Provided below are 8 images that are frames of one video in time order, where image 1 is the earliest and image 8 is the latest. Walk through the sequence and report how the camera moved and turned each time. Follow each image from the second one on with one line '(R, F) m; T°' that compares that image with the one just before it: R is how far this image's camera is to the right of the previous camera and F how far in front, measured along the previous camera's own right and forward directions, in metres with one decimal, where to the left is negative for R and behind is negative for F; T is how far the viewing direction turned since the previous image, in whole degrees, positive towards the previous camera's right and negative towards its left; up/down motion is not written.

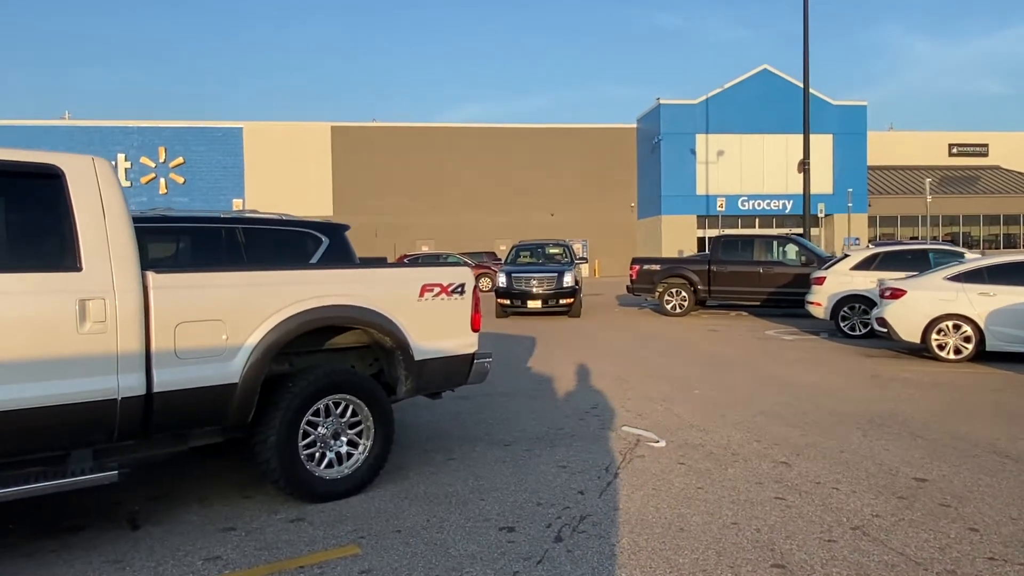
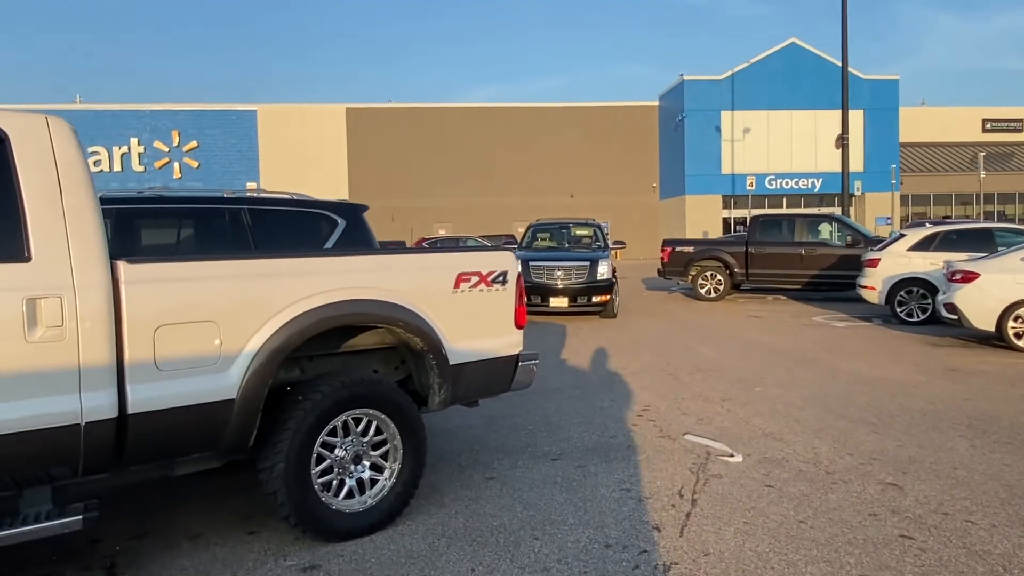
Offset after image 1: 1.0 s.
(-0.2, +0.9) m; -1°
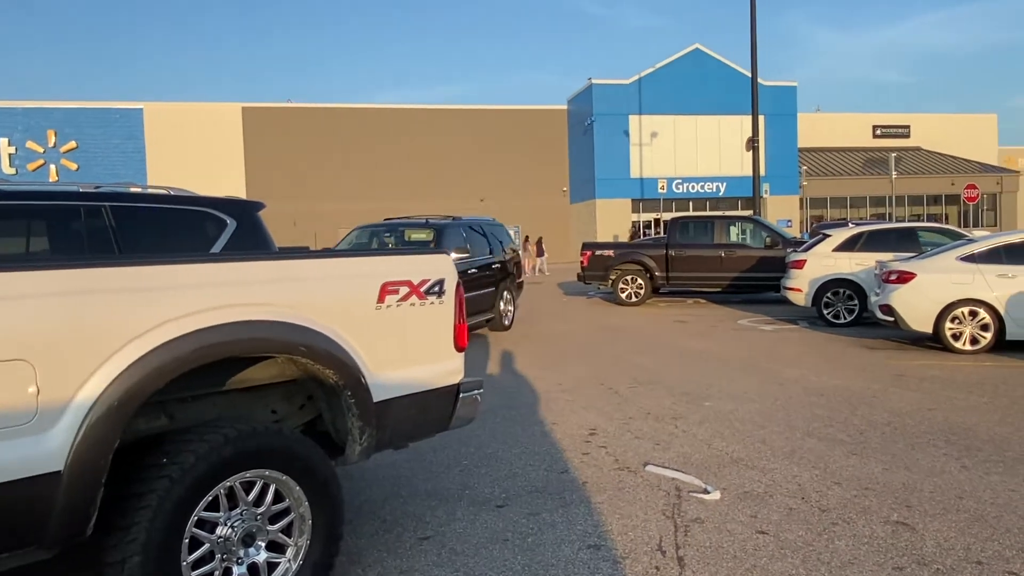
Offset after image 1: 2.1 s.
(-0.1, +1.0) m; +7°
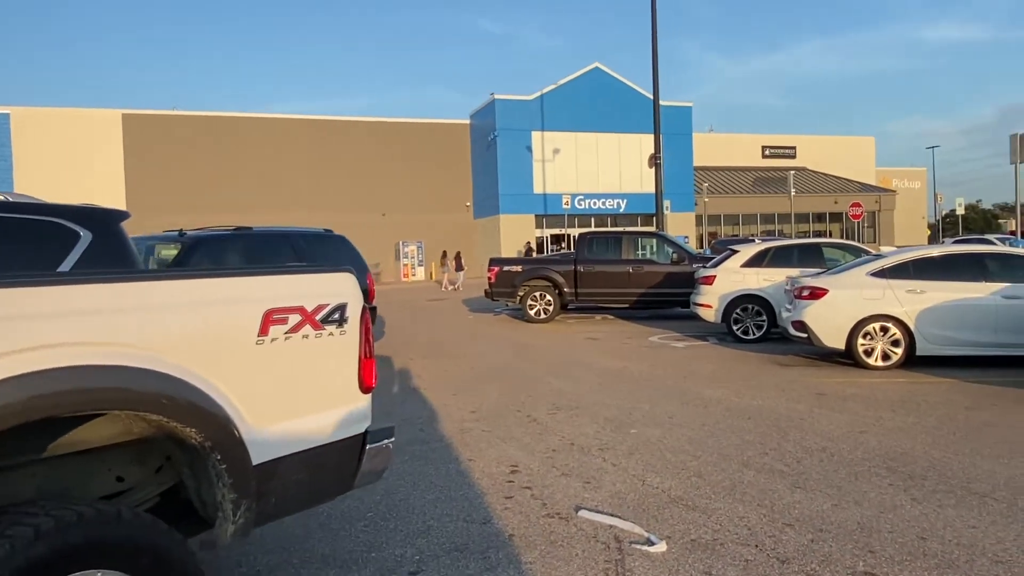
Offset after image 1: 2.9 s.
(-0.1, +0.7) m; +7°
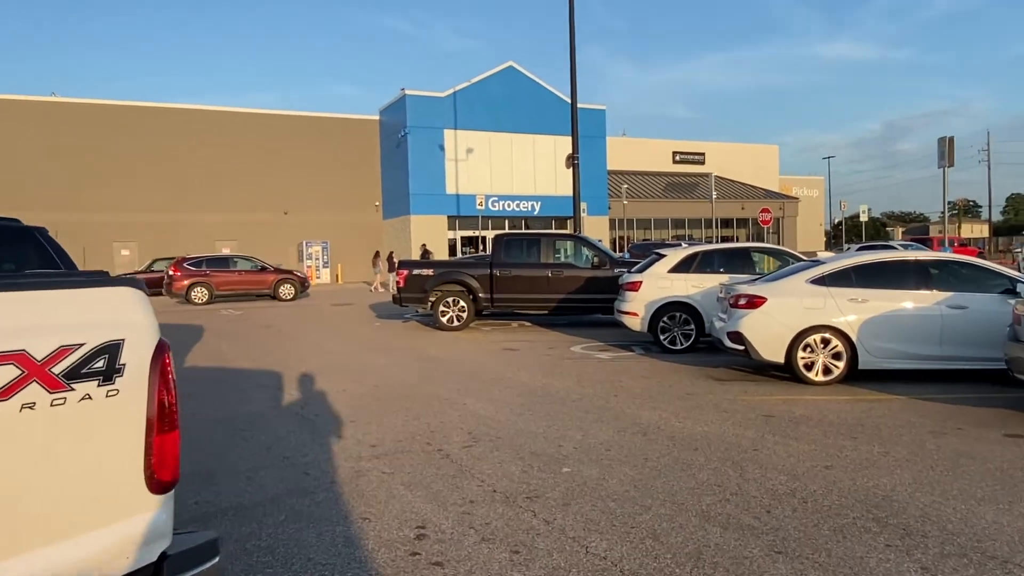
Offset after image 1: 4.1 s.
(0.0, +1.2) m; +7°
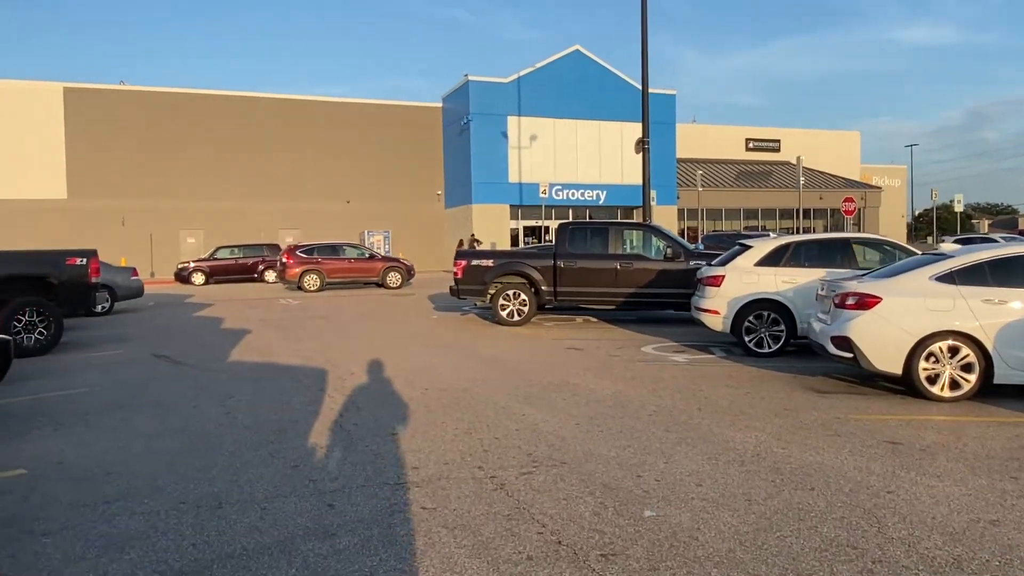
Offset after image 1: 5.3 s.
(-0.1, +1.1) m; -5°
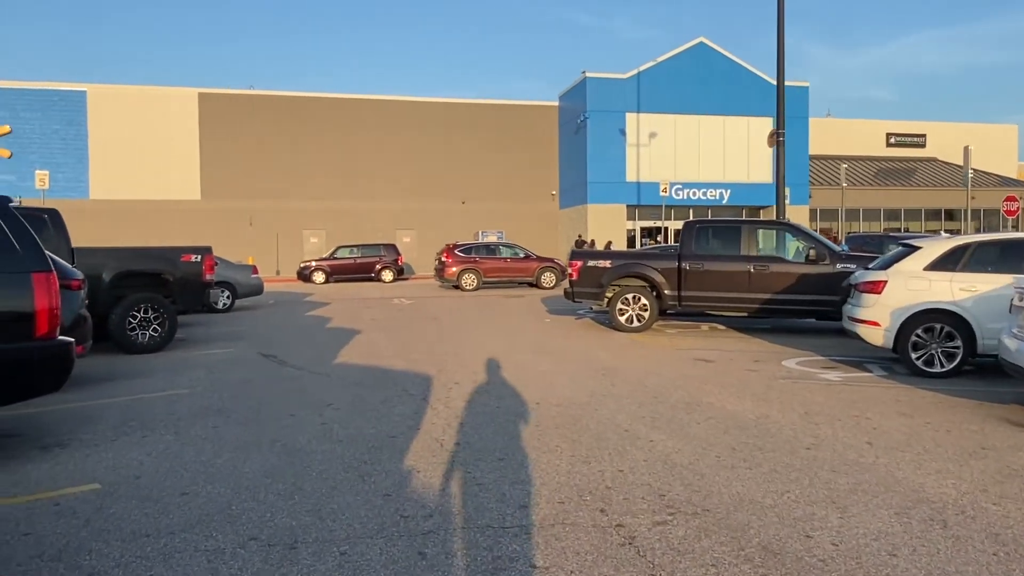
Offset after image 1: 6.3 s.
(-0.1, +0.9) m; -8°
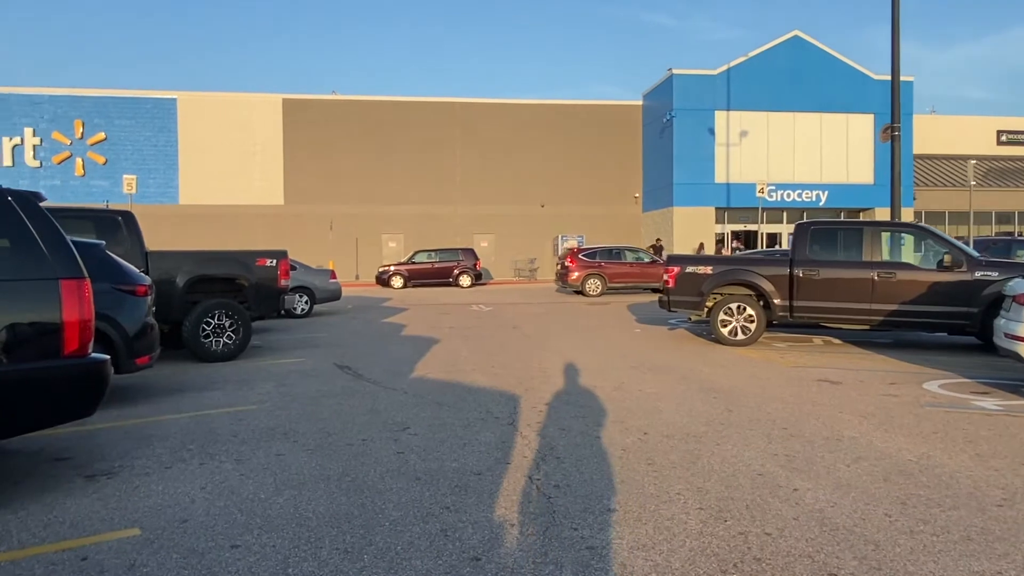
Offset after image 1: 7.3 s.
(-0.2, +1.0) m; -6°
